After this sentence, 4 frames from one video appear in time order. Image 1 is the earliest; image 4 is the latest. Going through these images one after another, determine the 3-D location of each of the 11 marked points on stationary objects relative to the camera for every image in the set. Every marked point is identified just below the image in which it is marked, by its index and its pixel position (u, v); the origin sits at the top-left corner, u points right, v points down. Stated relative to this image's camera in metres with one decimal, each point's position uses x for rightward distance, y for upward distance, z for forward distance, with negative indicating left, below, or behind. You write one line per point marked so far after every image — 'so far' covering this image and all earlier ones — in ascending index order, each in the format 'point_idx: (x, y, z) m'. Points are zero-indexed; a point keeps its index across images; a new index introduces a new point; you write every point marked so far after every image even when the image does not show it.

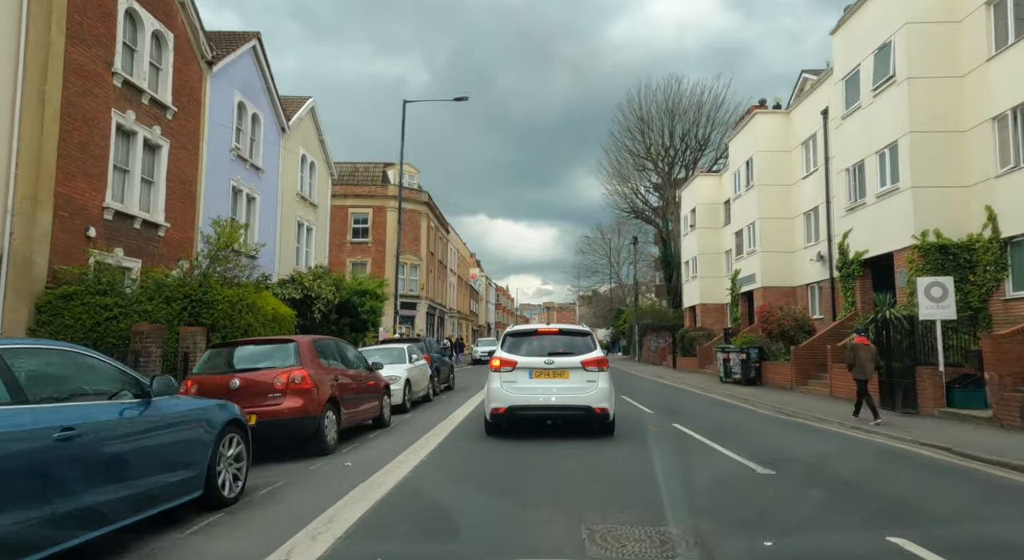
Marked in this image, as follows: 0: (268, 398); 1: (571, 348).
0: (-2.8, -1.3, +7.8) m
1: (+1.1, -1.2, +12.7) m
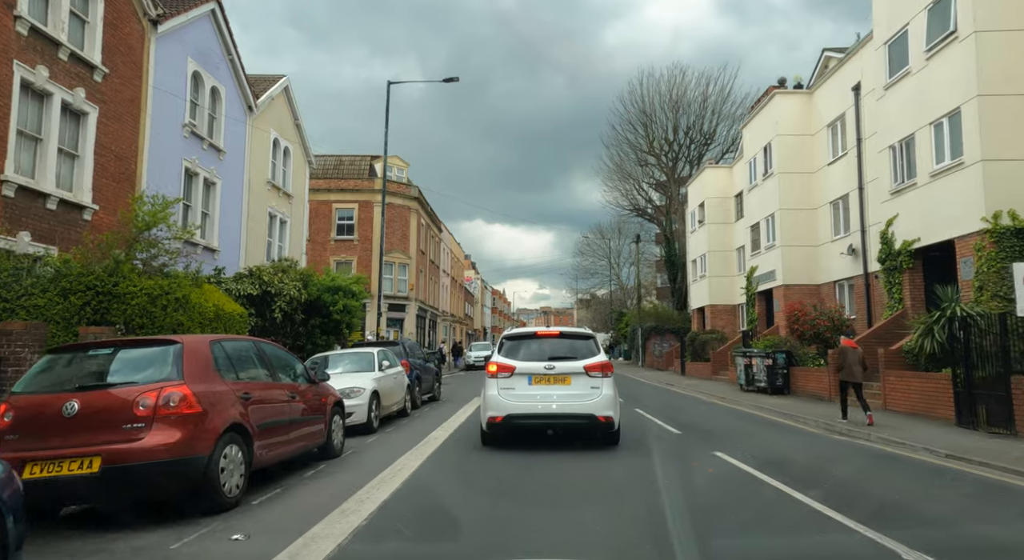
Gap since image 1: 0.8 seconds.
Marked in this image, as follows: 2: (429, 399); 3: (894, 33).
0: (-2.9, -1.1, +5.1) m
1: (+1.0, -1.1, +10.0) m
2: (-2.2, -3.2, +18.4) m
3: (+9.5, +6.1, +17.1) m
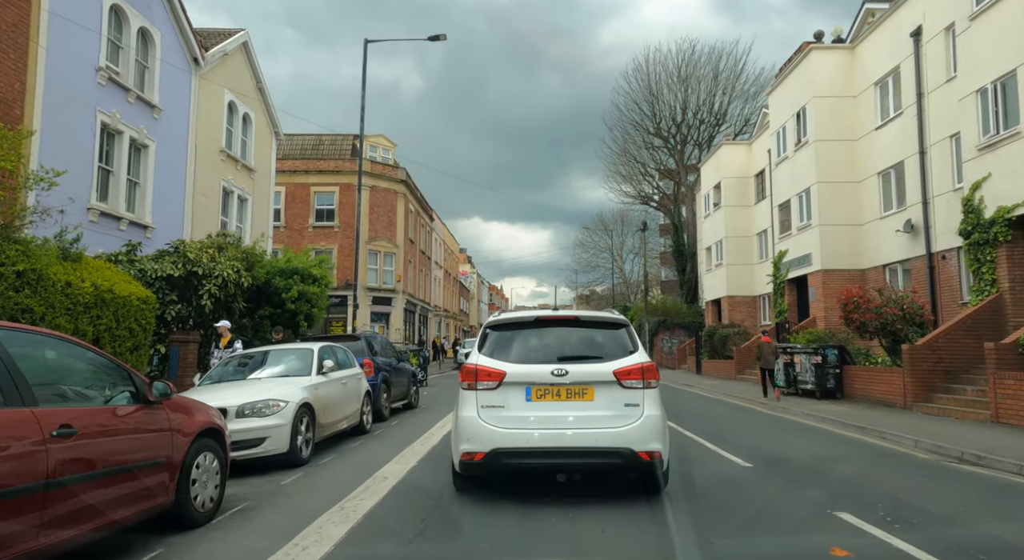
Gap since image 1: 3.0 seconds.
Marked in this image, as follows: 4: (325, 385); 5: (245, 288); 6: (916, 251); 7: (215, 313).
0: (-3.0, -0.7, +1.7) m
1: (+0.9, -0.6, +6.6) m
2: (-2.3, -2.7, +15.0) m
3: (+9.3, +6.6, +13.6) m
4: (-2.4, -1.4, +8.9) m
5: (-5.4, -0.1, +14.0) m
6: (+10.6, +0.8, +18.0) m
7: (-5.7, -0.6, +13.4) m
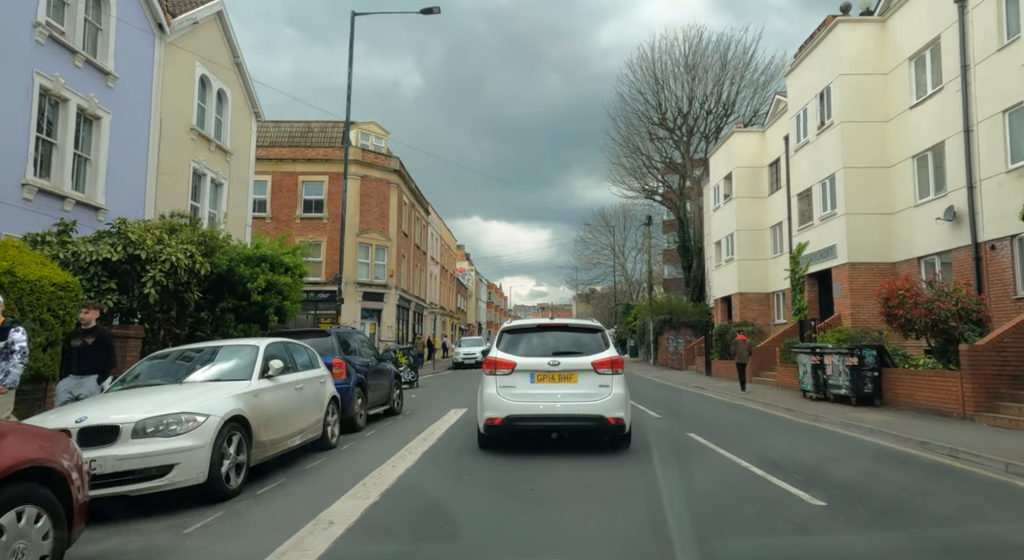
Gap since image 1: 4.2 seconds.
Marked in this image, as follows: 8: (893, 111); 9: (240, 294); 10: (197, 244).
0: (-3.0, -0.5, -0.1) m
1: (+0.8, -0.5, +4.8) m
2: (-2.4, -2.5, +13.1) m
3: (+9.3, +6.7, +11.8) m
4: (-2.5, -1.1, +7.1) m
5: (-5.4, +0.1, +12.2) m
6: (+10.6, +0.9, +16.2) m
7: (-5.7, -0.4, +11.5) m
8: (+10.7, +4.8, +19.4) m
9: (-5.3, -0.3, +13.6) m
10: (-5.5, +0.6, +12.2) m
